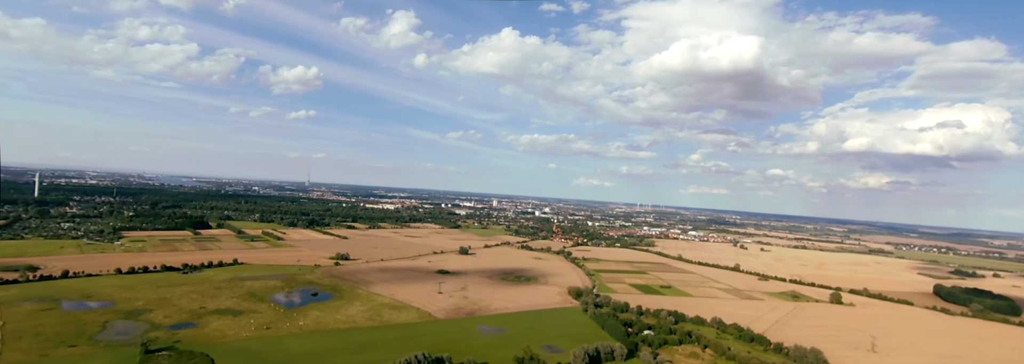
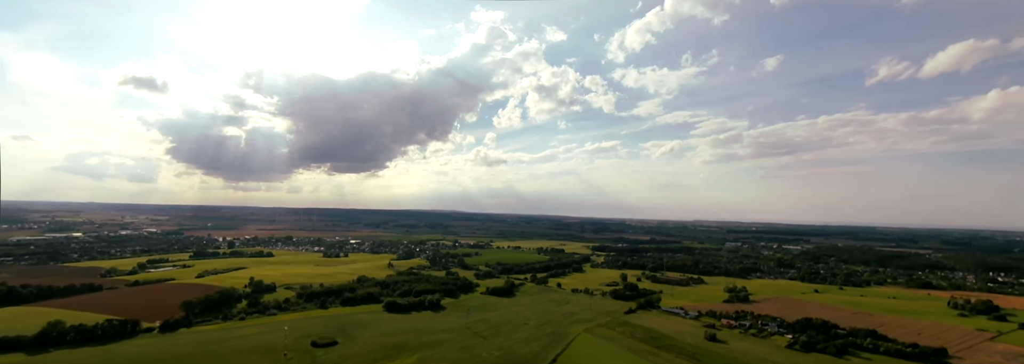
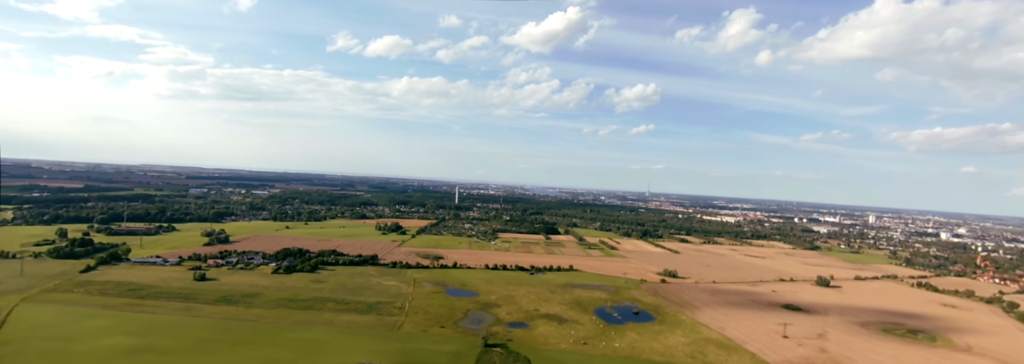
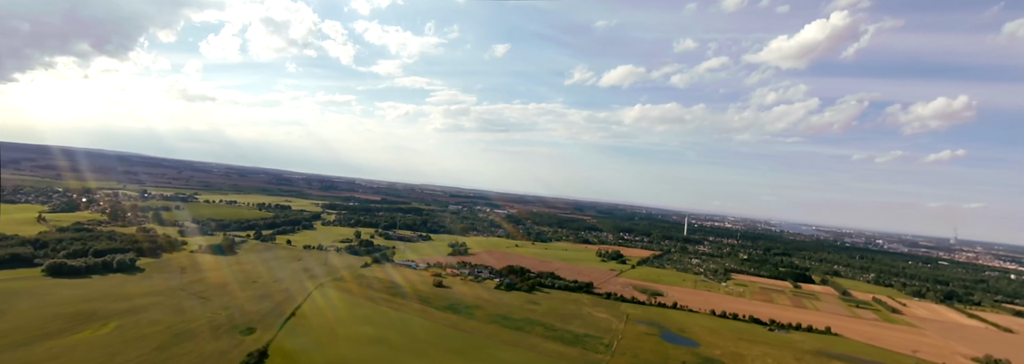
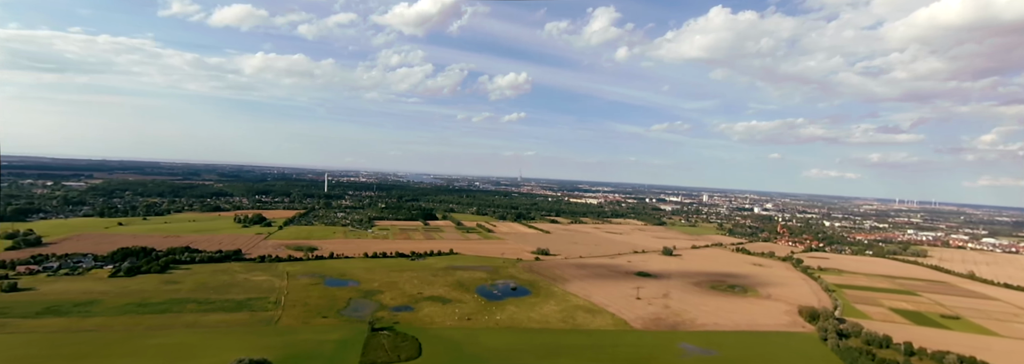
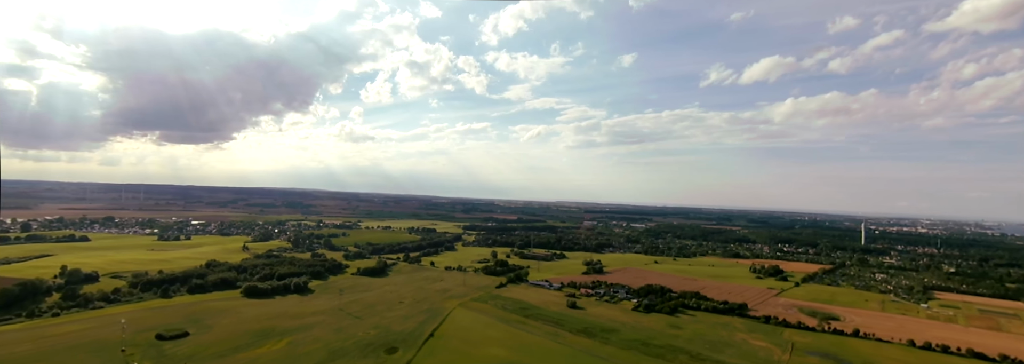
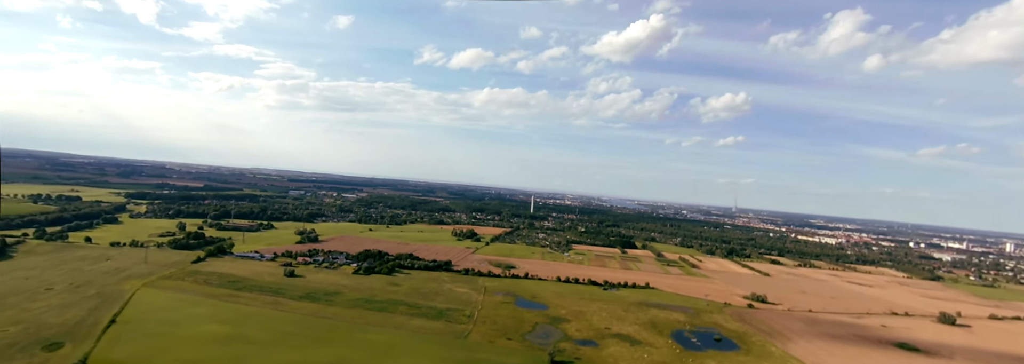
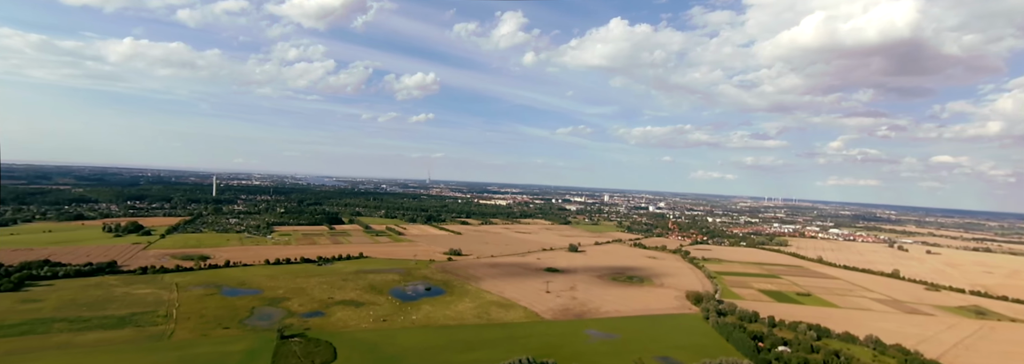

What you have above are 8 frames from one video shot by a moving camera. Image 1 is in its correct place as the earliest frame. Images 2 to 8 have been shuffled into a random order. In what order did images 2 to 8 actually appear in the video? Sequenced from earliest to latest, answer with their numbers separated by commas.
8, 5, 3, 7, 4, 6, 2
